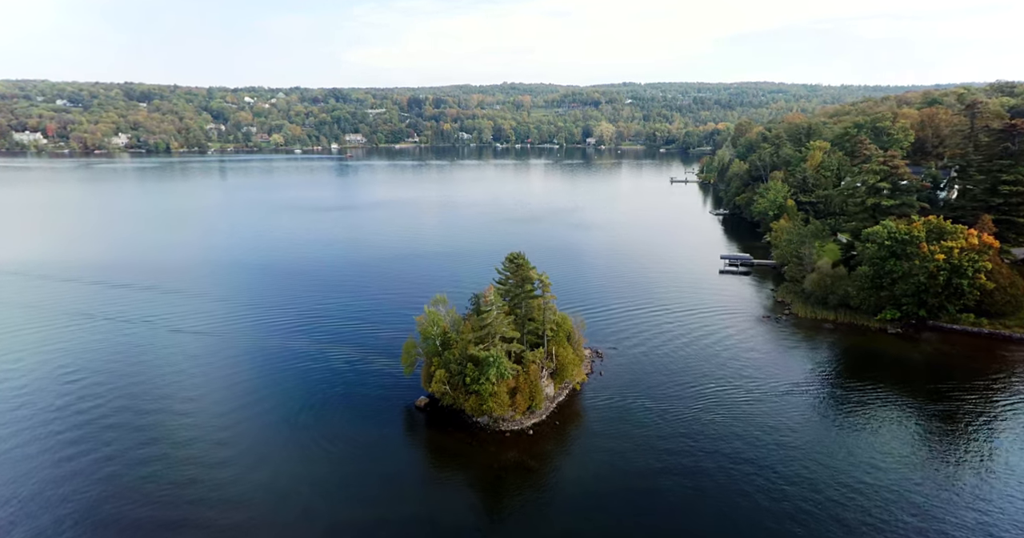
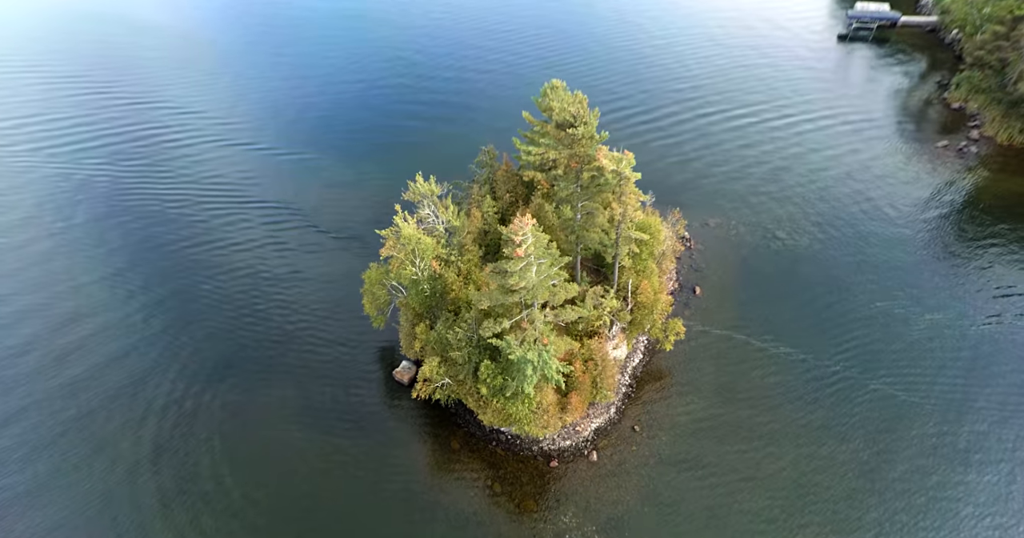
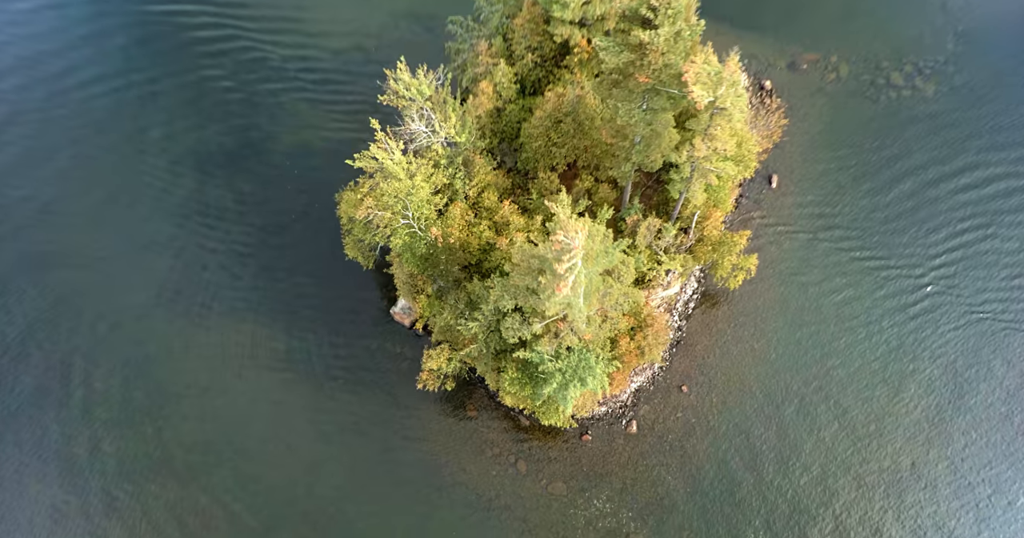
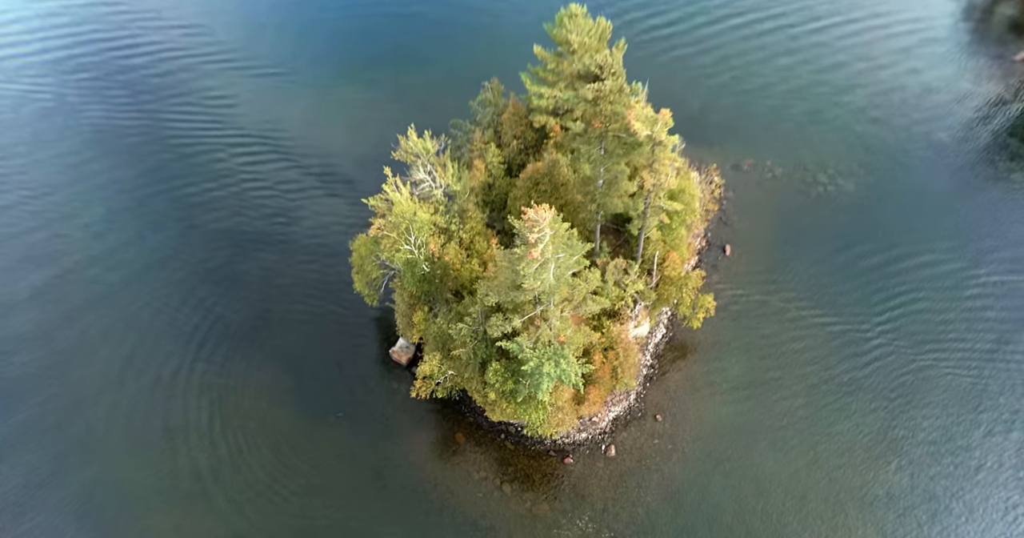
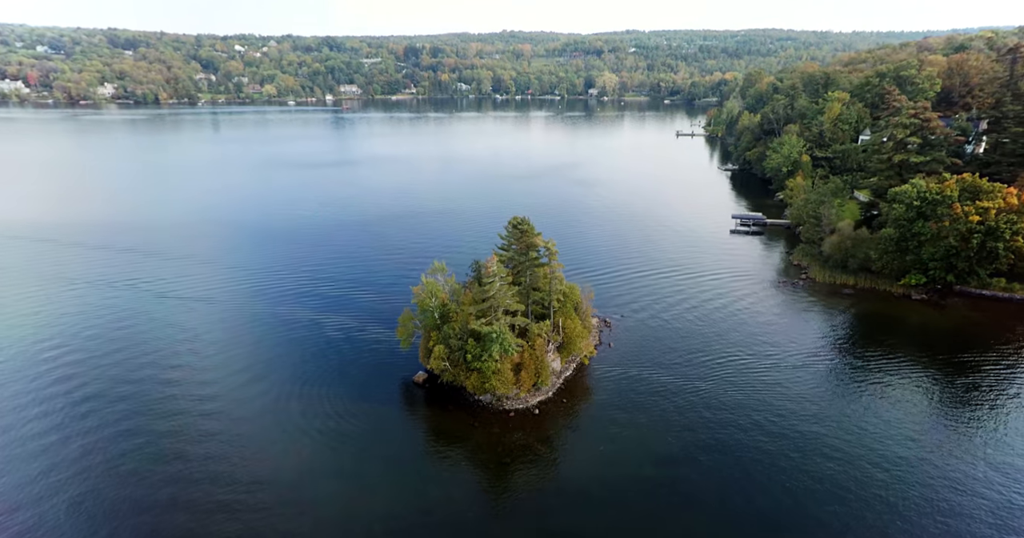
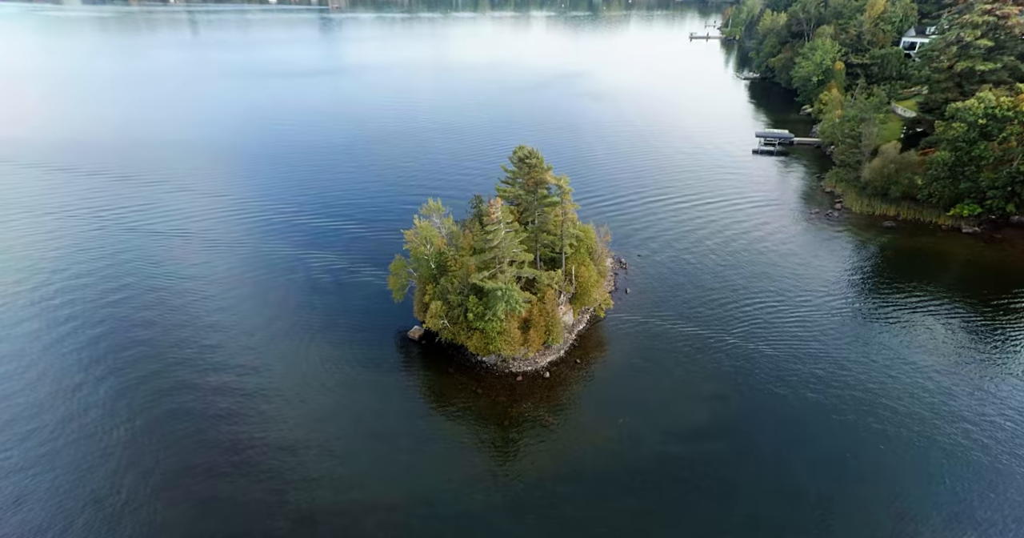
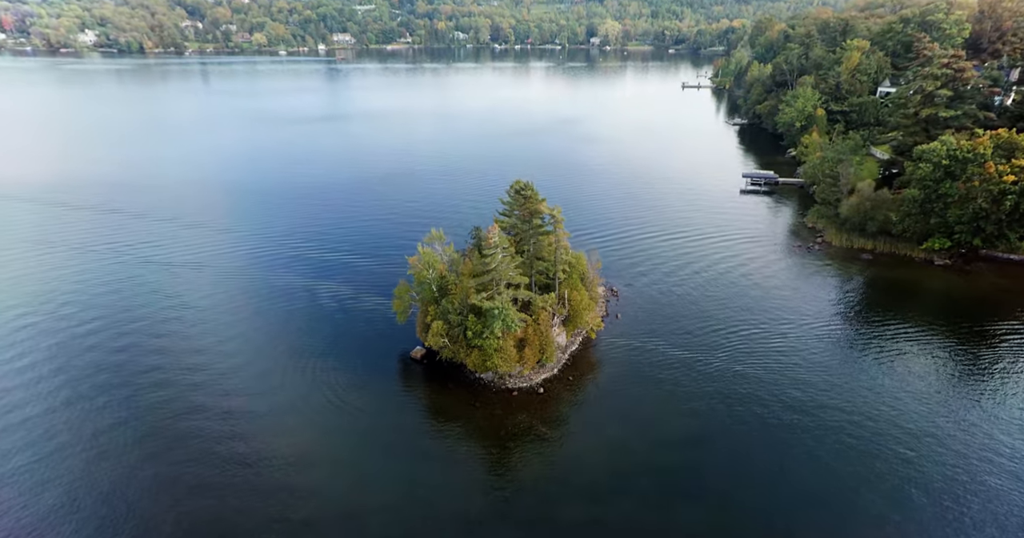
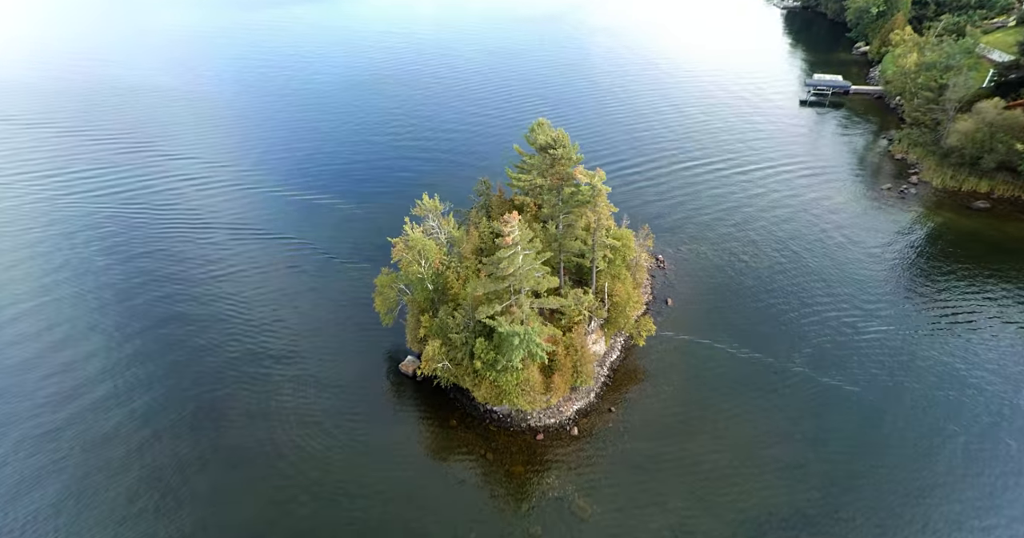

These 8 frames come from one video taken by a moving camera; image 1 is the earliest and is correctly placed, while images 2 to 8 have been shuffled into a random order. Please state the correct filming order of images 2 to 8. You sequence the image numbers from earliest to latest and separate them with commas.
5, 7, 6, 8, 2, 4, 3
